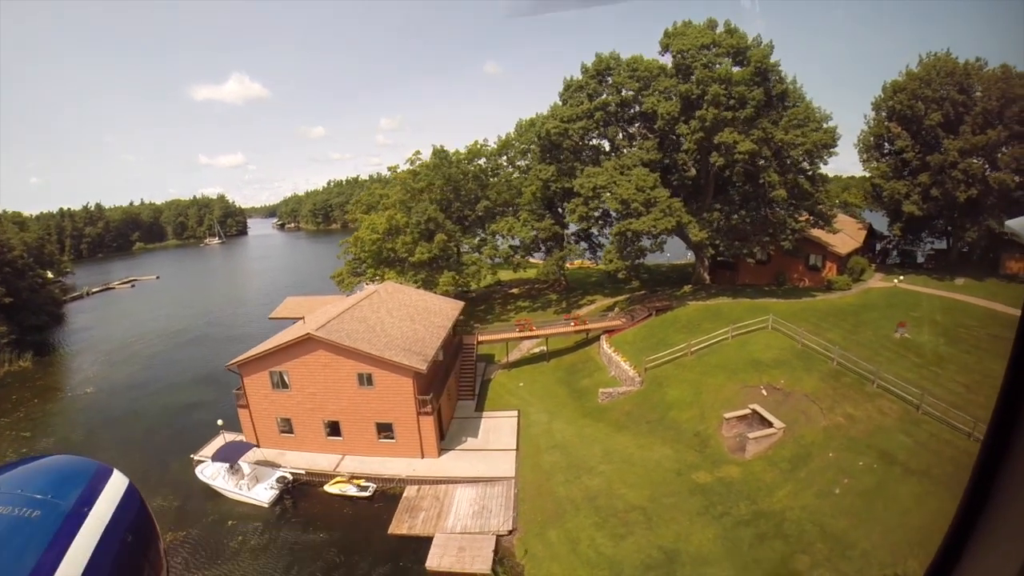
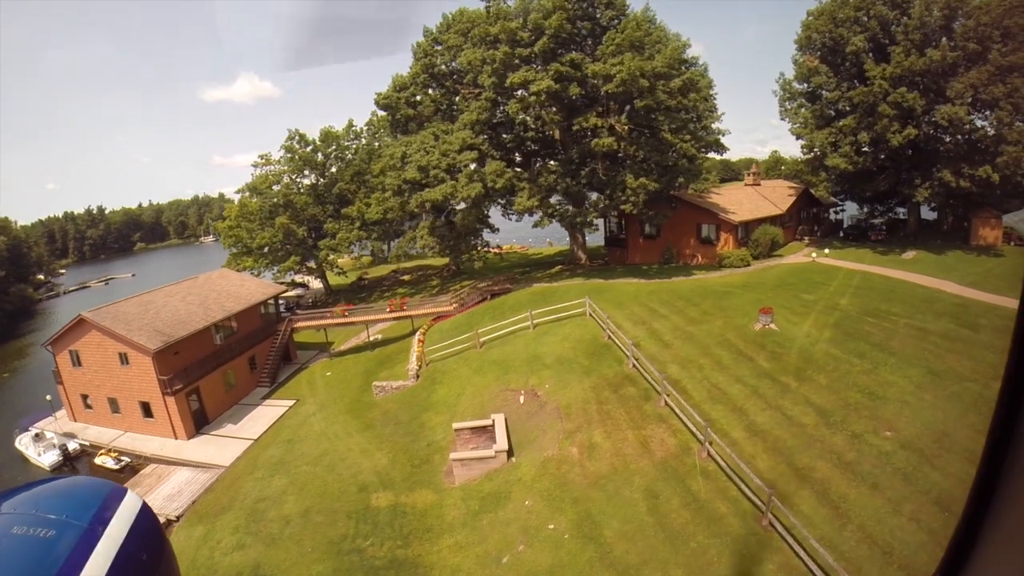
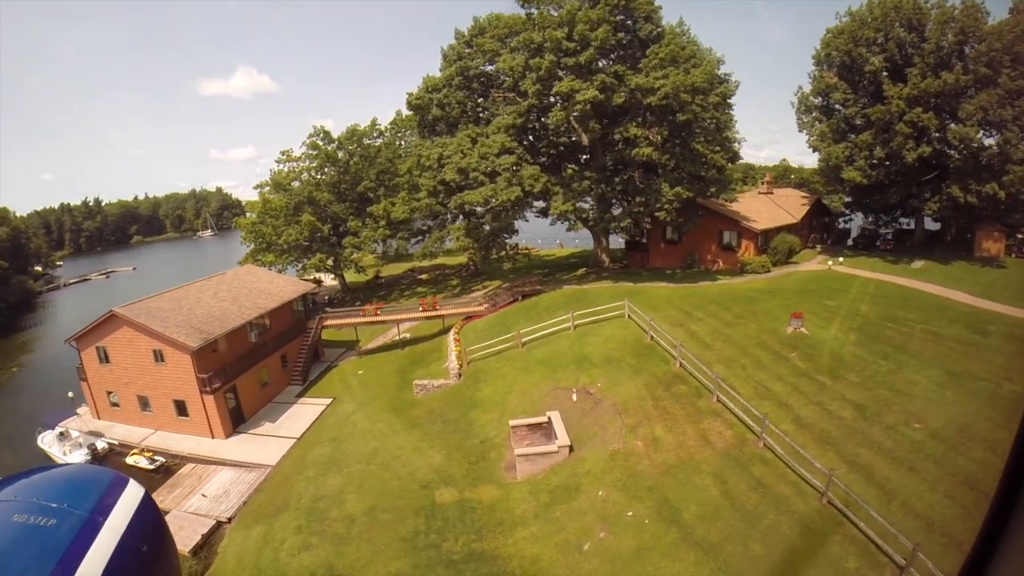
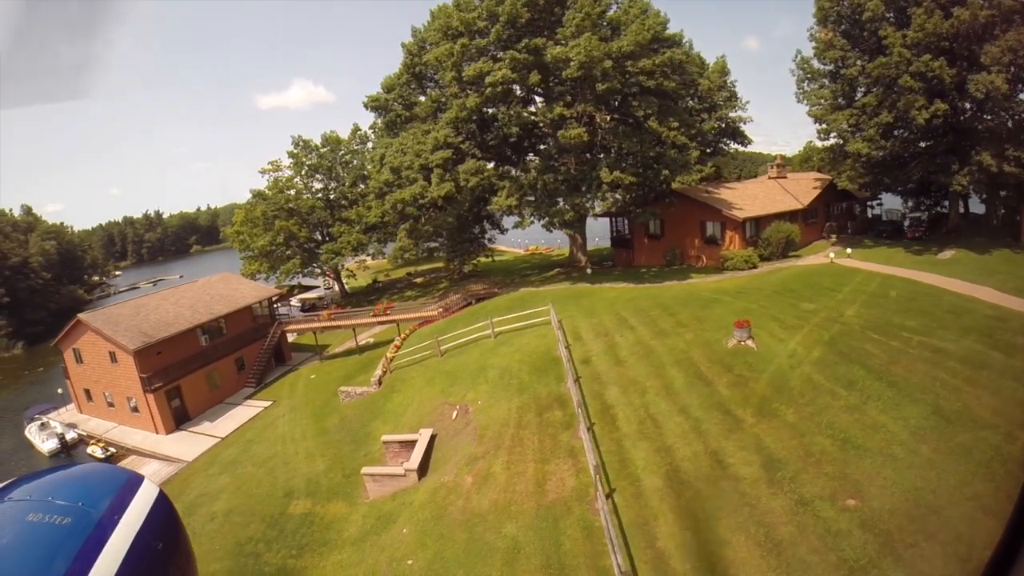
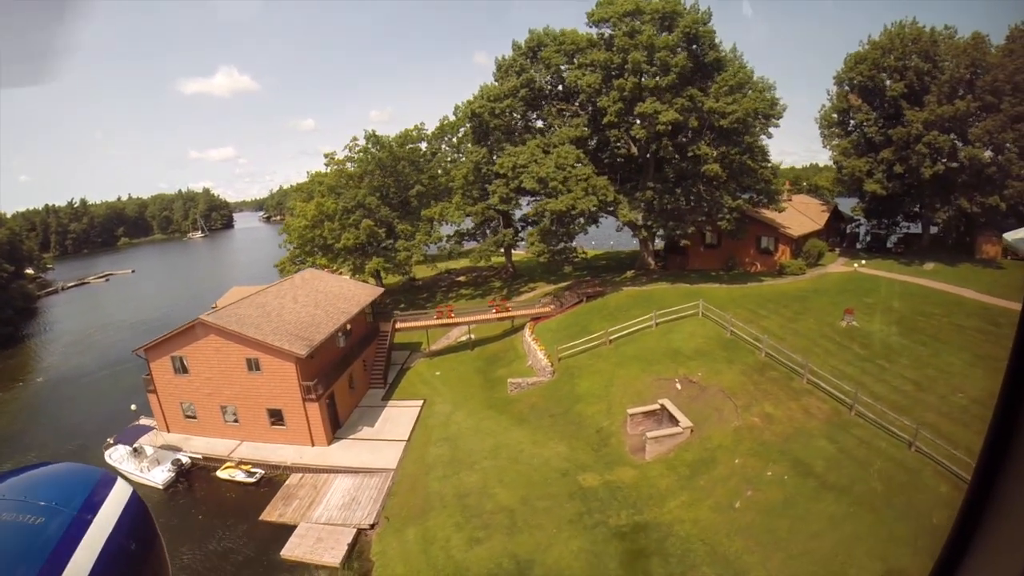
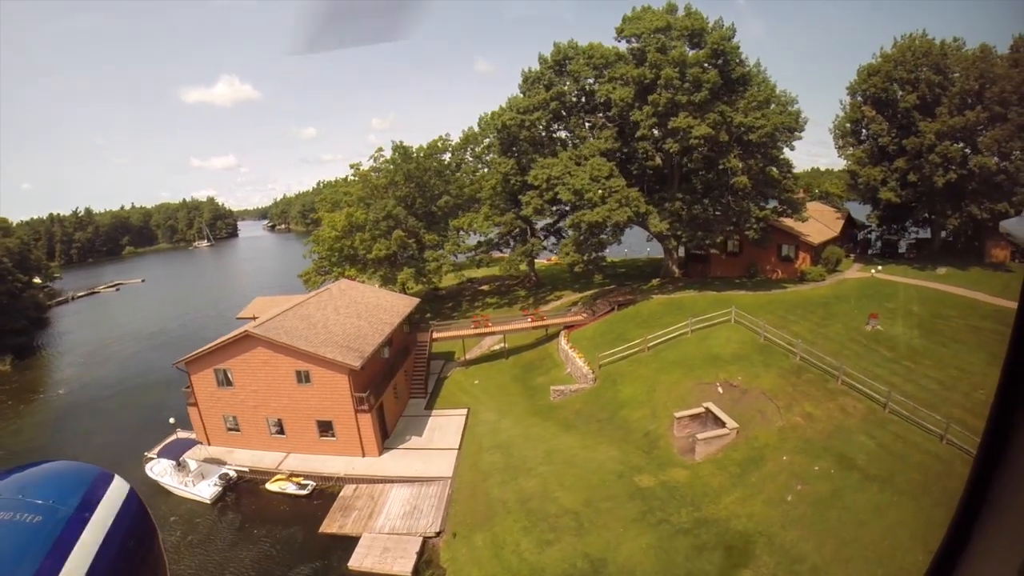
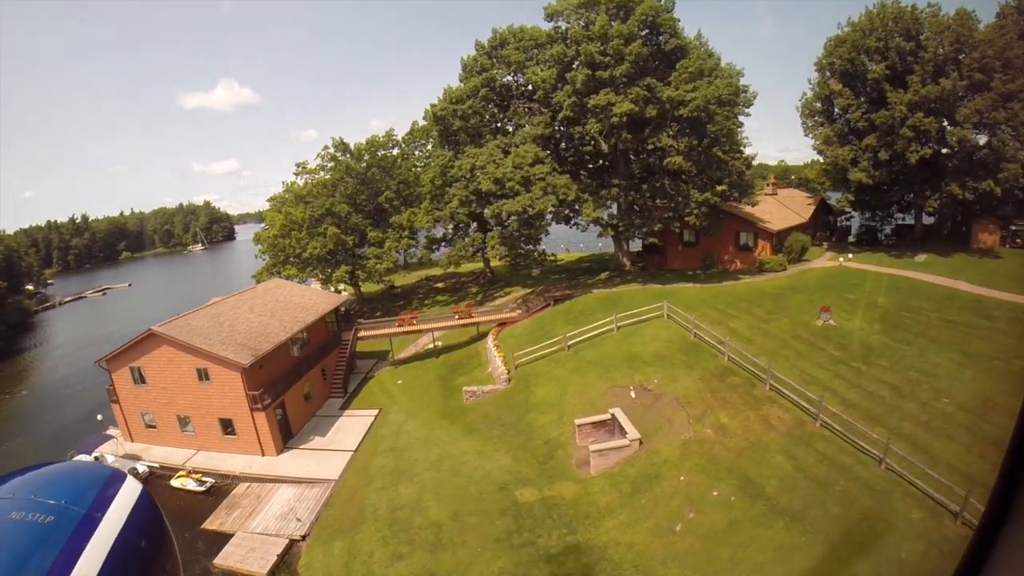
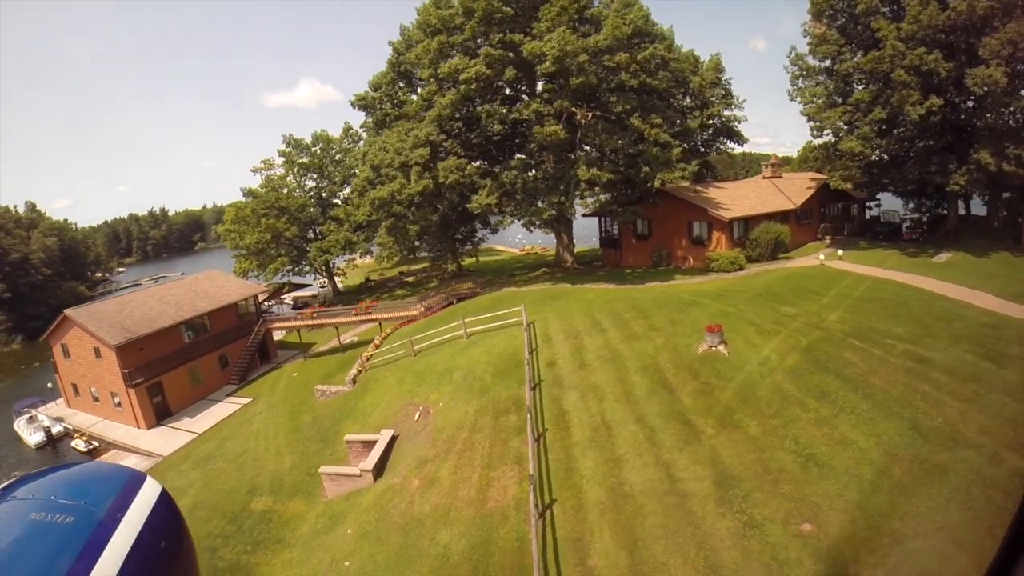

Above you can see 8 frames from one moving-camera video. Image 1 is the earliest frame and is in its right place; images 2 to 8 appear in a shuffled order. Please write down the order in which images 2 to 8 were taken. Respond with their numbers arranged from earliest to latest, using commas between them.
6, 5, 7, 3, 2, 4, 8
